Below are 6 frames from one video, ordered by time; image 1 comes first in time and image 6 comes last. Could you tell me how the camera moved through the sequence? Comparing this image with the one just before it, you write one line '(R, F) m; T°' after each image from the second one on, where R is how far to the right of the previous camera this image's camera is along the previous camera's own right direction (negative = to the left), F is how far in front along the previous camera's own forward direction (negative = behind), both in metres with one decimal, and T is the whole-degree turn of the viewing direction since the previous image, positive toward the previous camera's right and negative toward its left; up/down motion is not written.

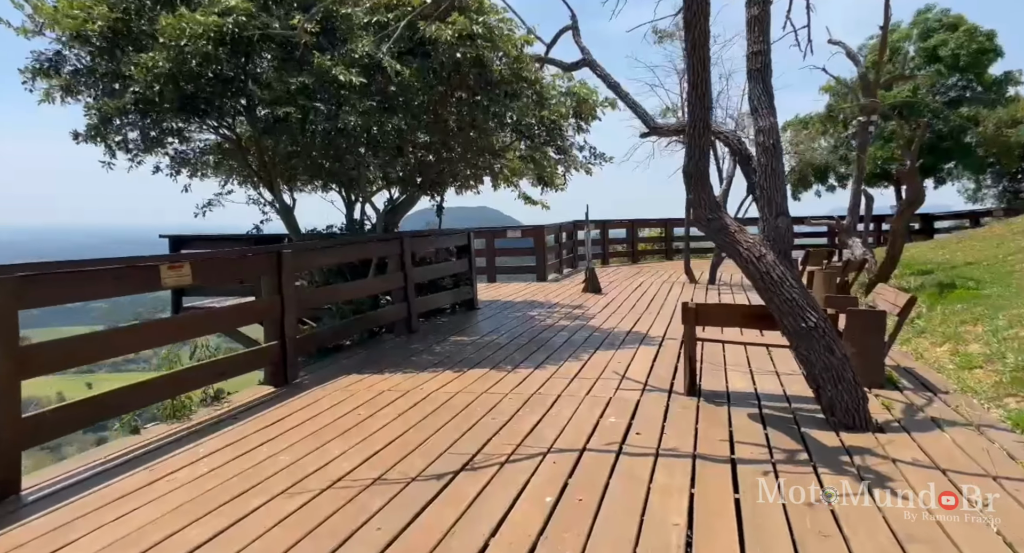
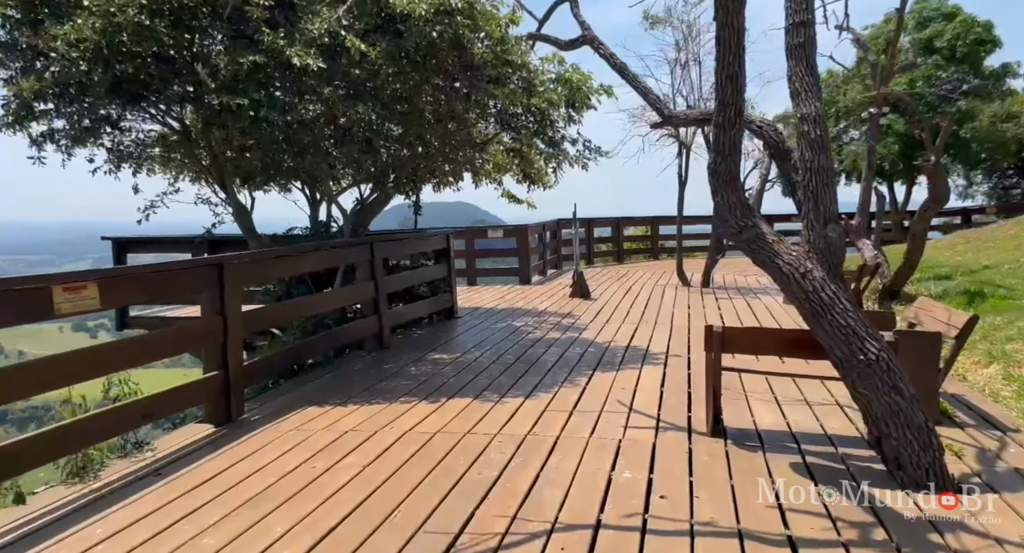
(0.0, +0.6) m; +2°
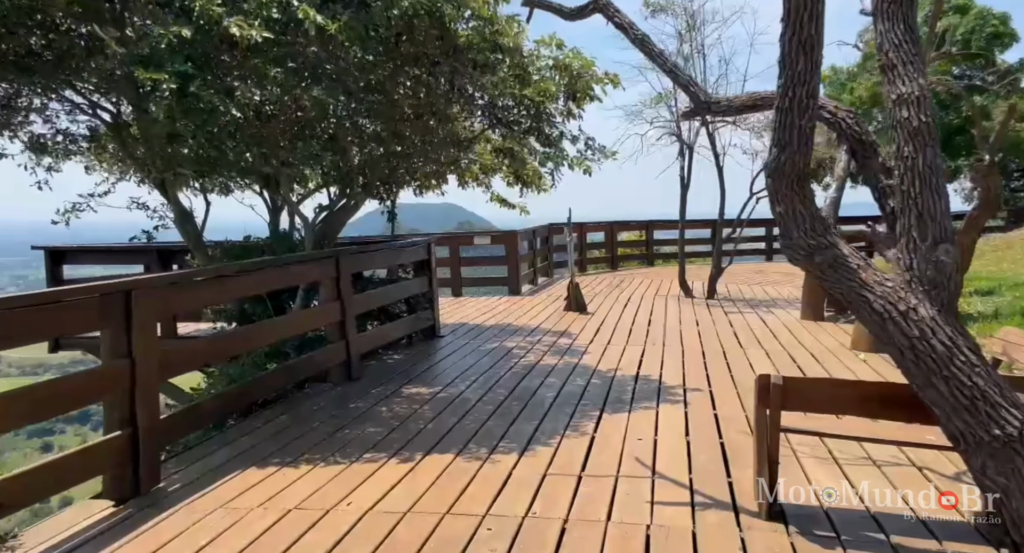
(0.0, +0.7) m; +1°
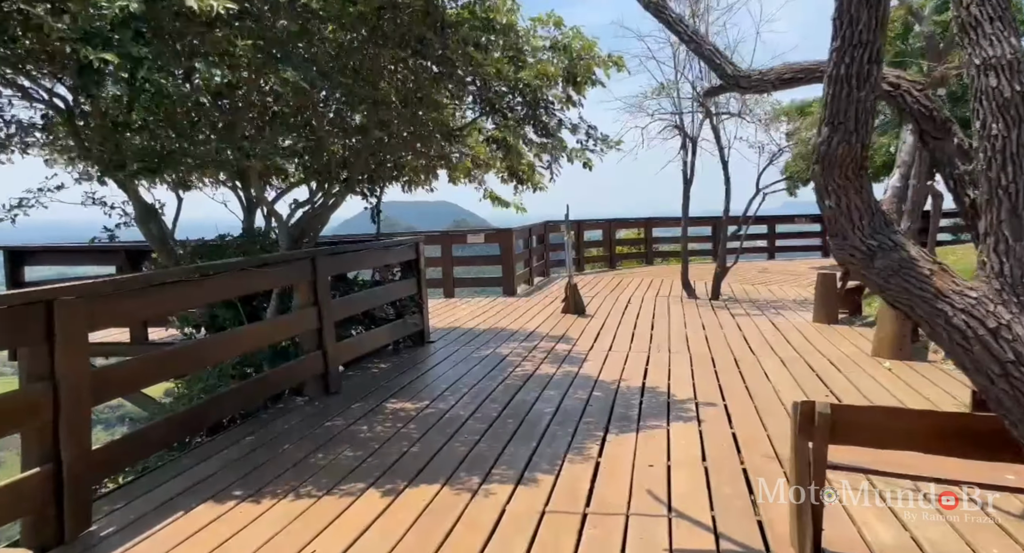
(0.0, +0.4) m; 0°
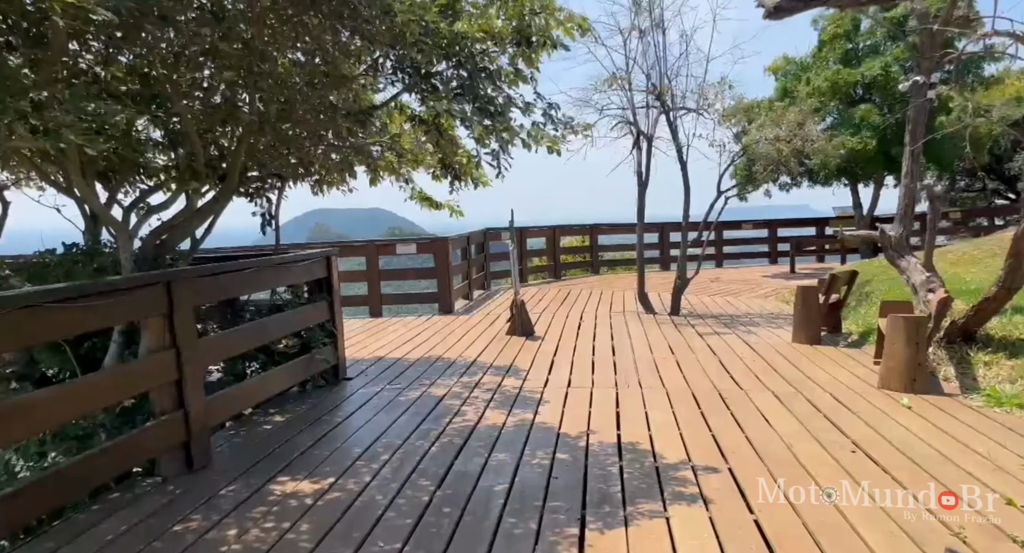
(0.0, +0.9) m; +6°
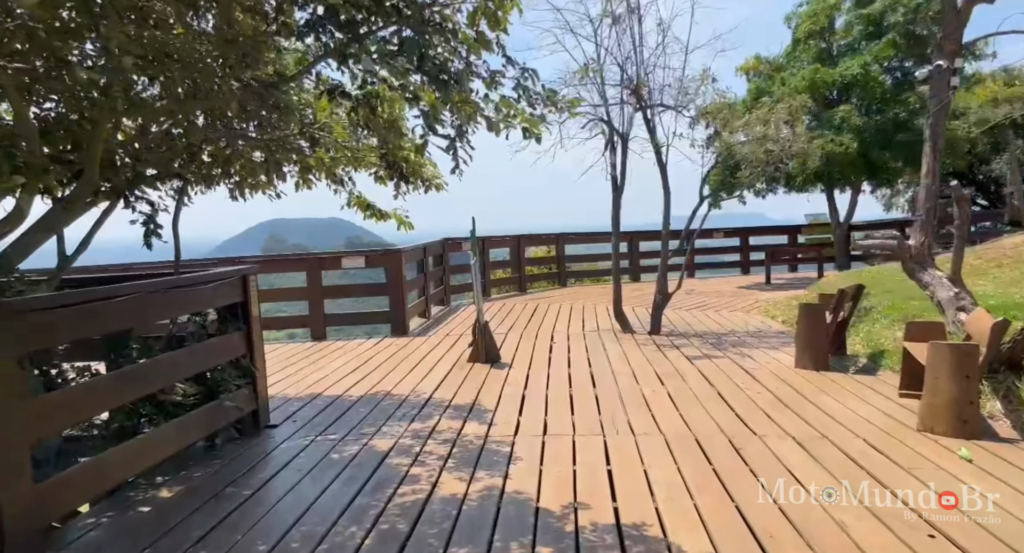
(0.0, +0.7) m; +3°
